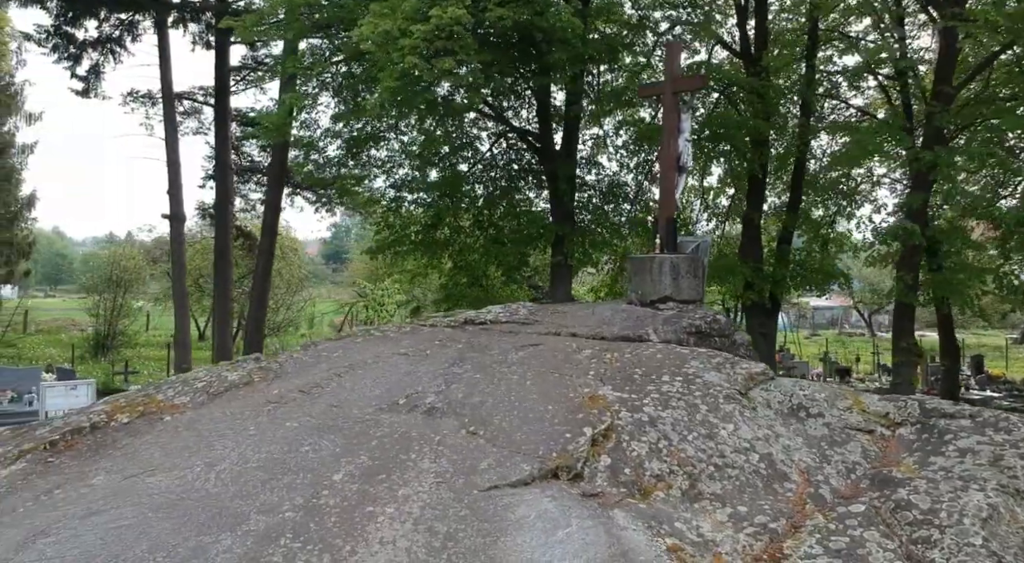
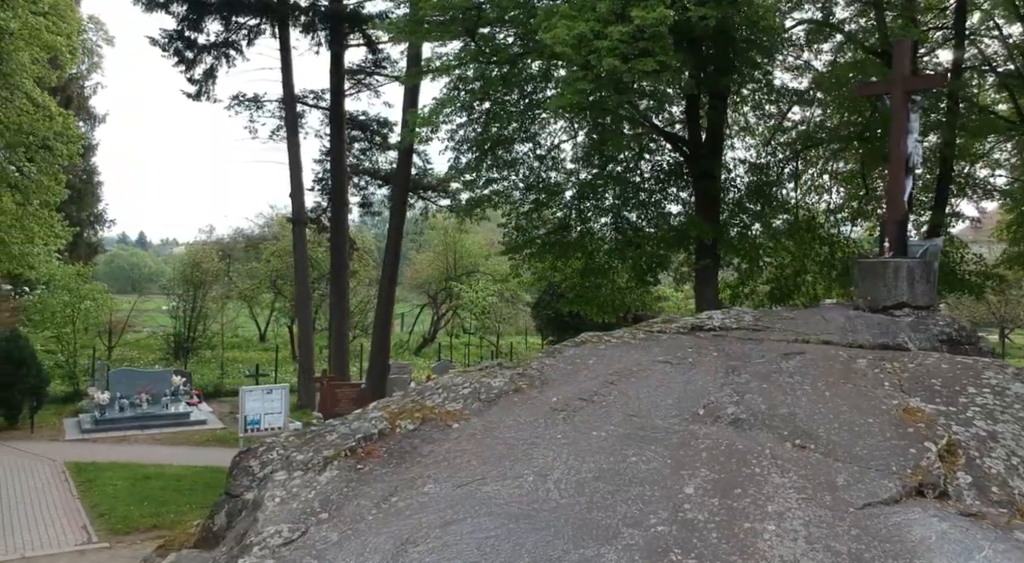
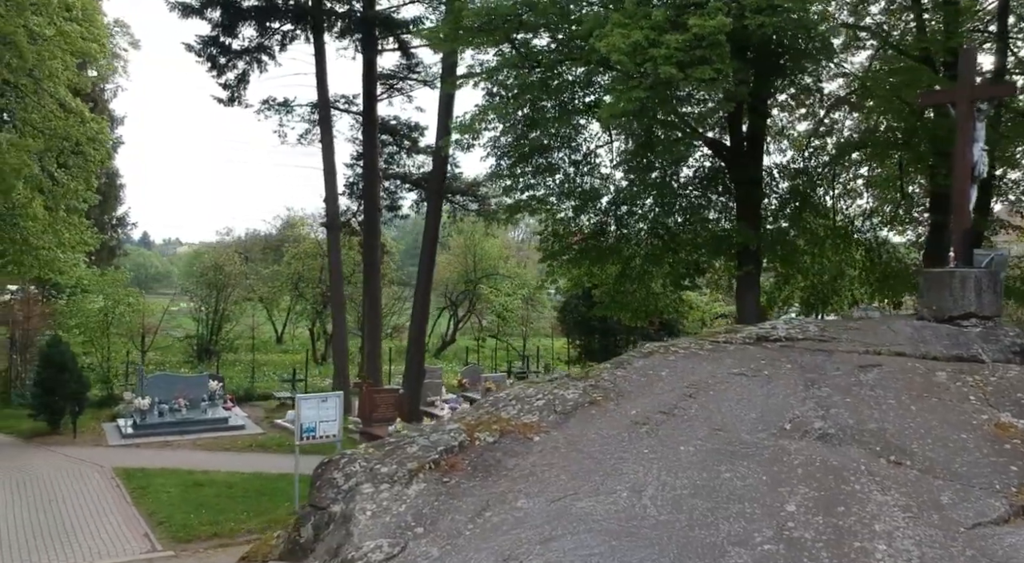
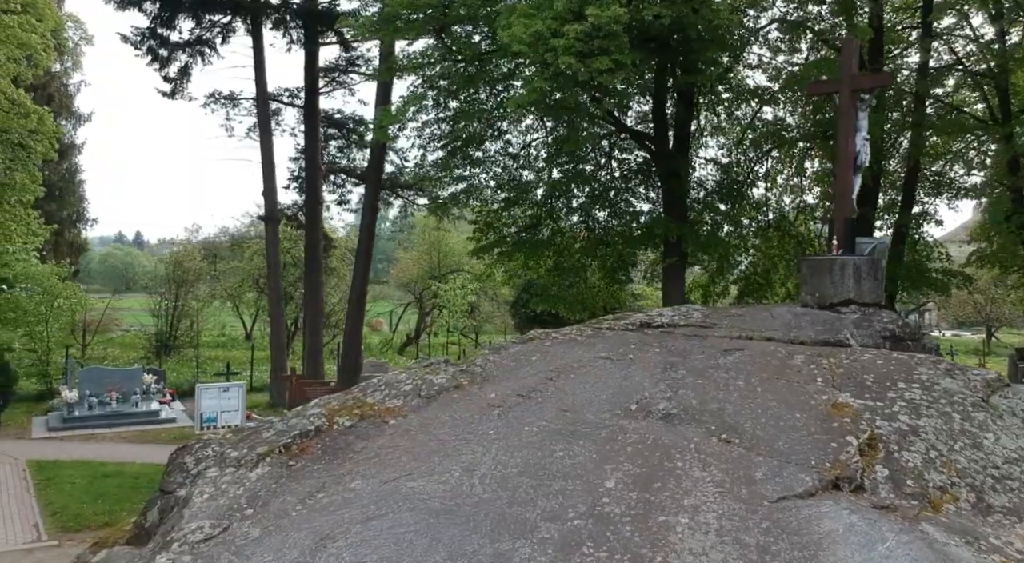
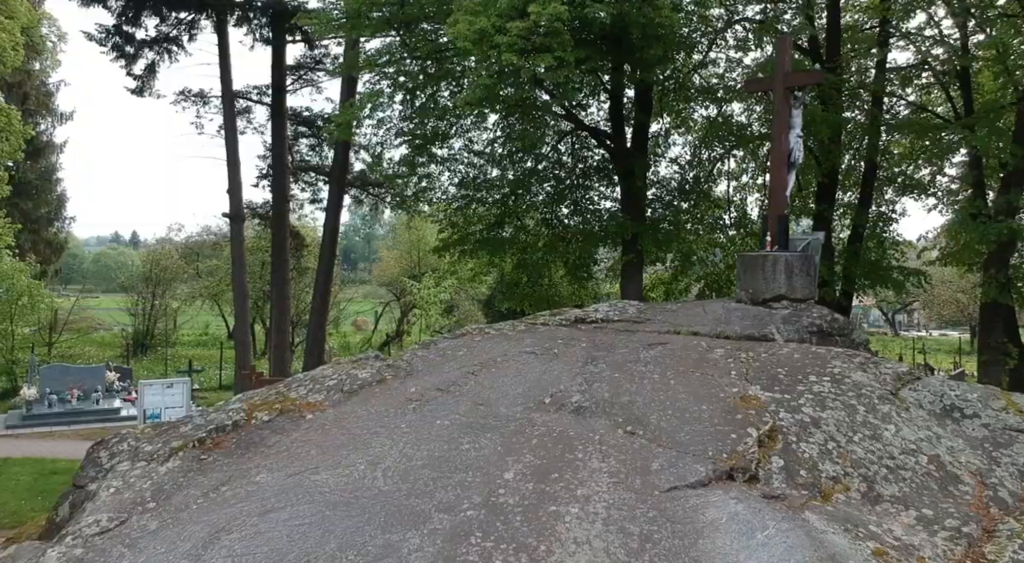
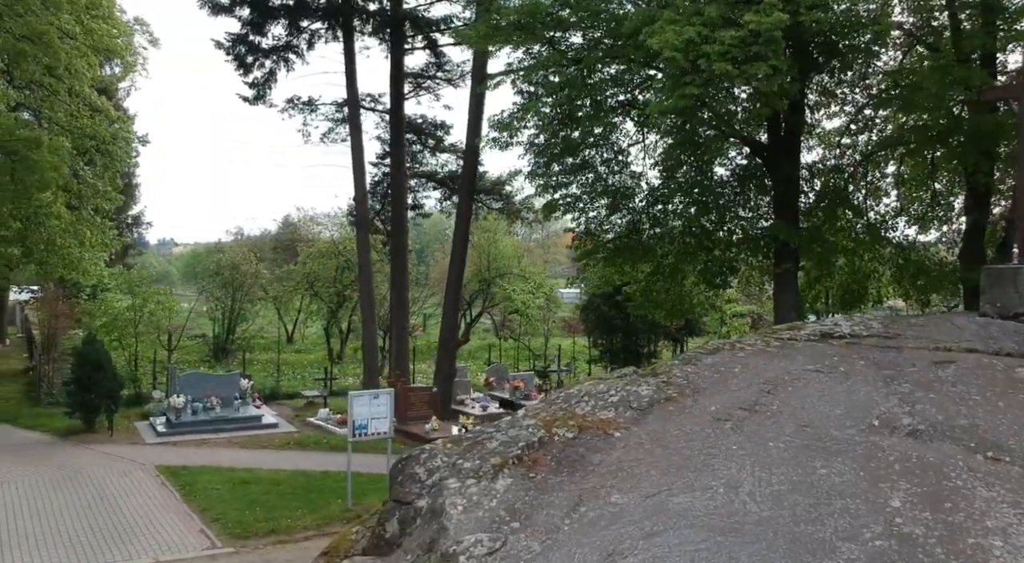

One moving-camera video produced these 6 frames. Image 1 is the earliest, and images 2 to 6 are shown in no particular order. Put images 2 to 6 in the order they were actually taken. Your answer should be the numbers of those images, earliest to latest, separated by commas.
5, 4, 2, 3, 6
